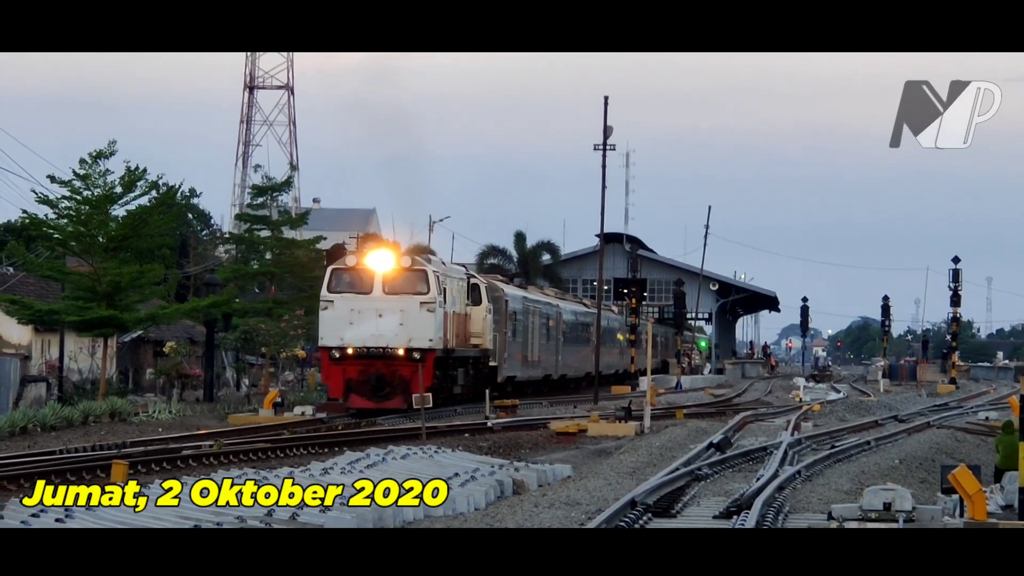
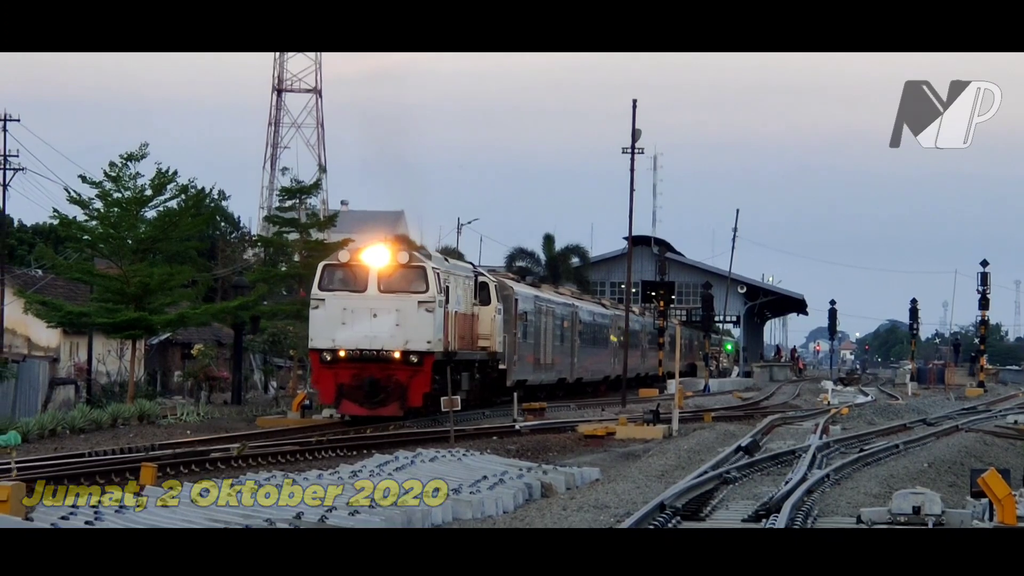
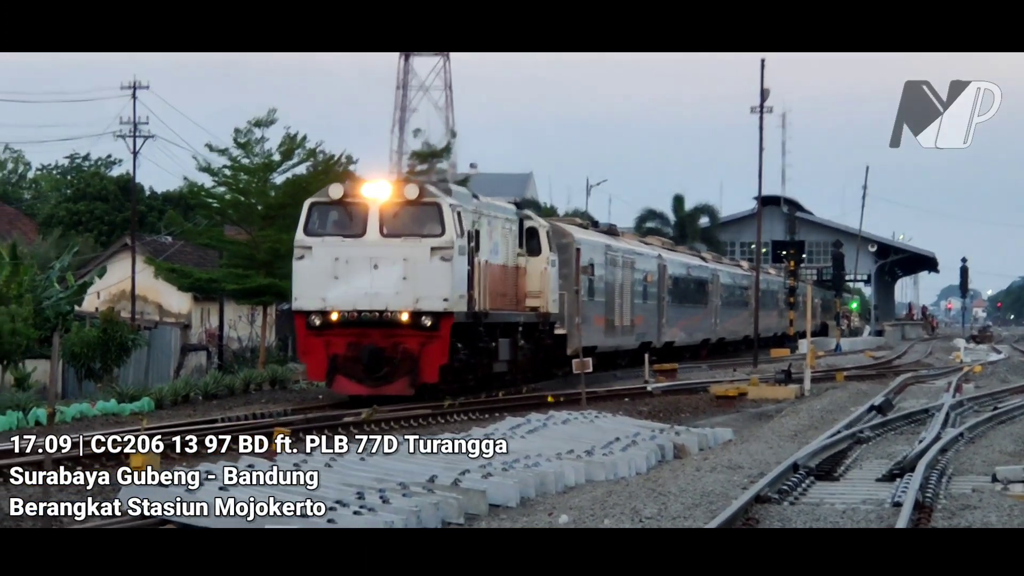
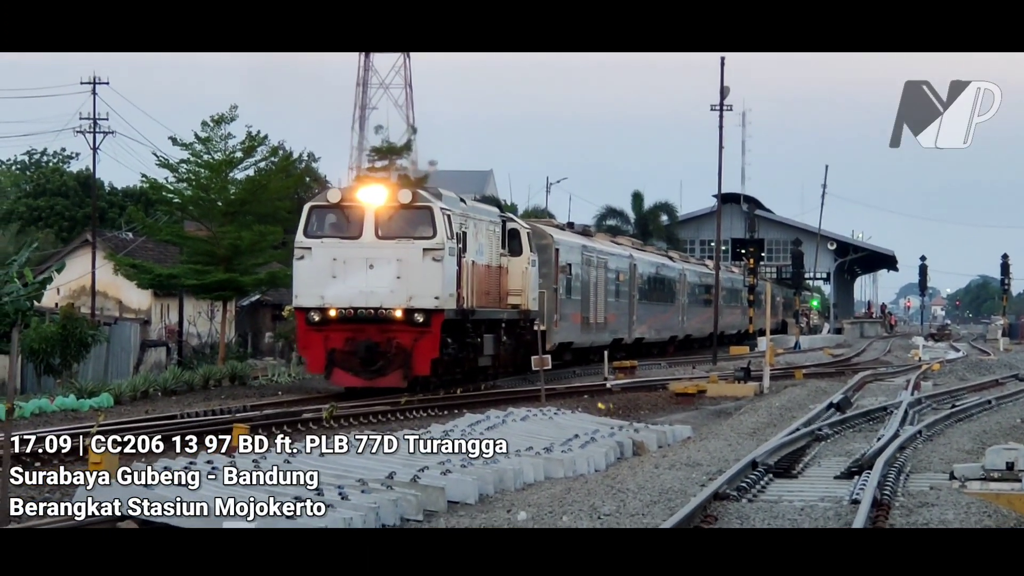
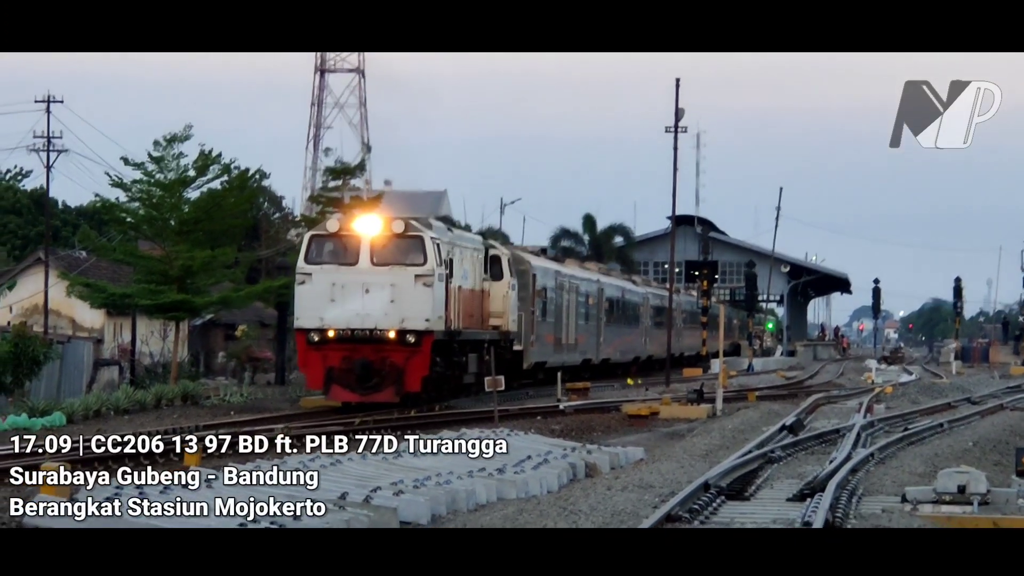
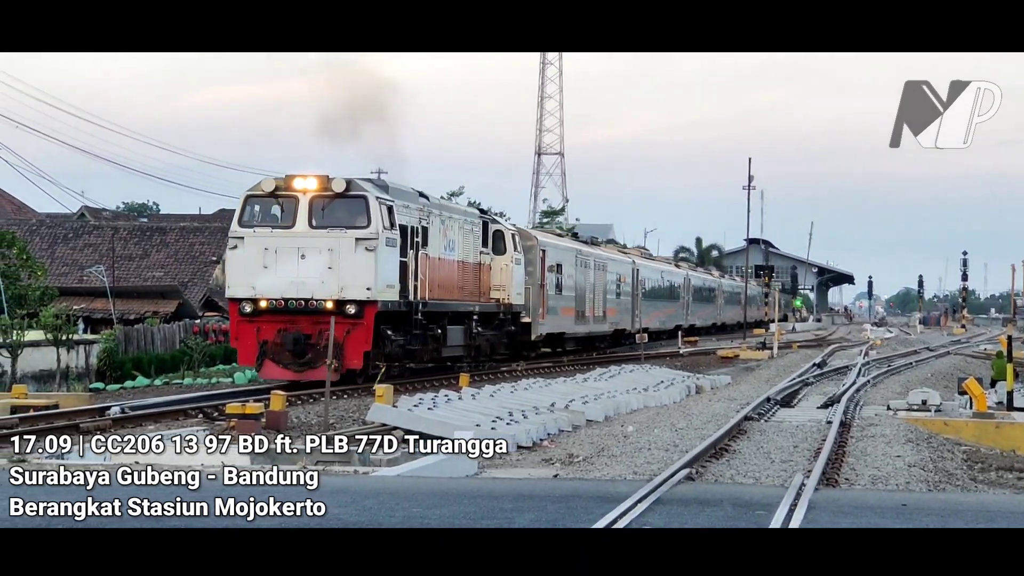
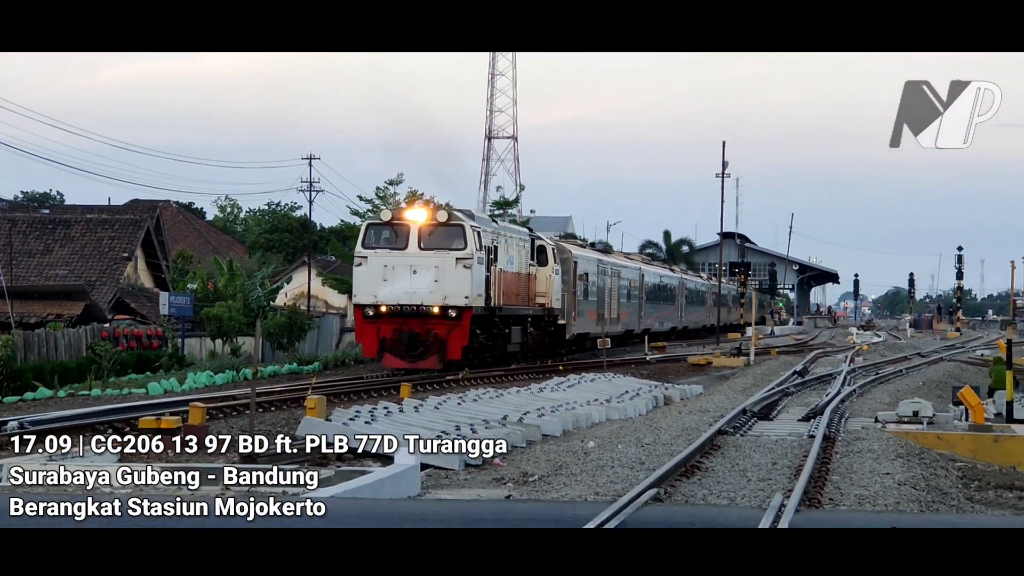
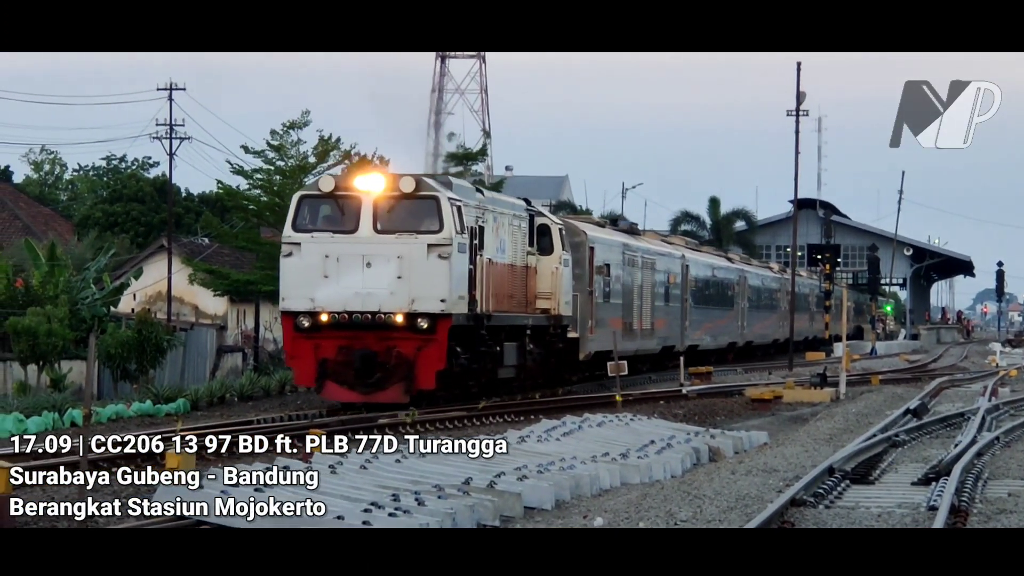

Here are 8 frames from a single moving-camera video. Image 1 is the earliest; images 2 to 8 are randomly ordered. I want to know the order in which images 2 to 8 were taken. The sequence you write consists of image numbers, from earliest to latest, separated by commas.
2, 5, 4, 3, 8, 7, 6
